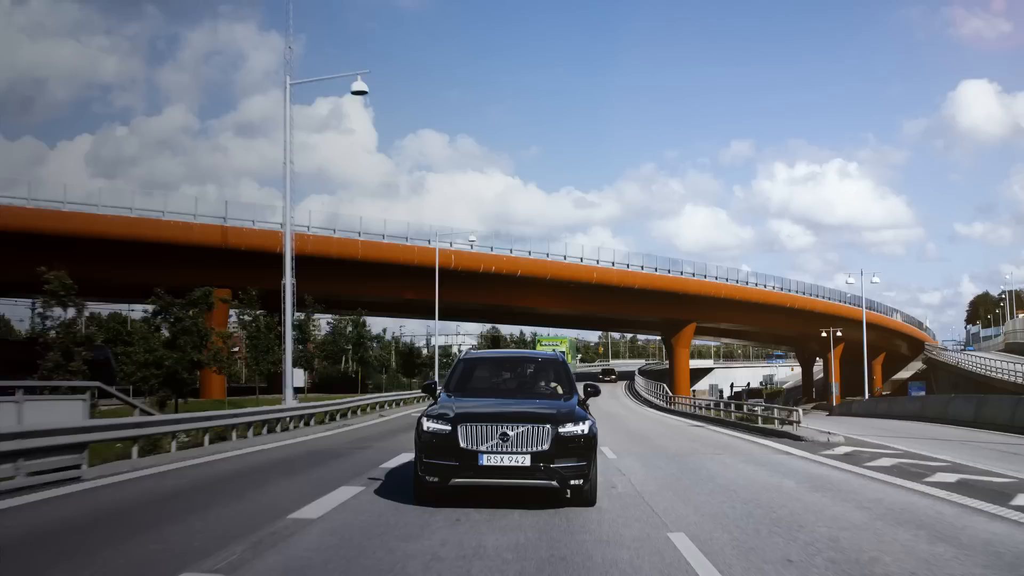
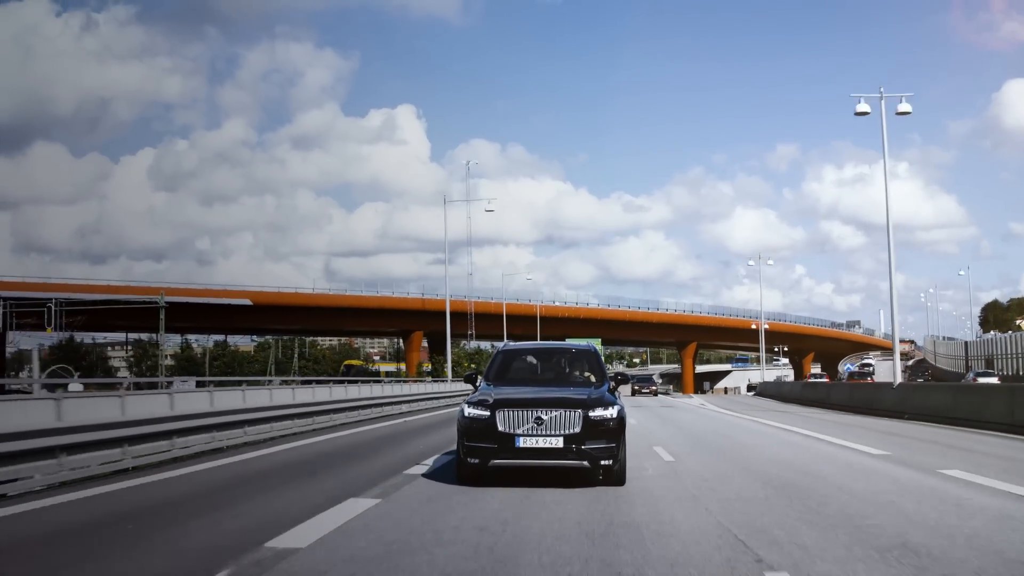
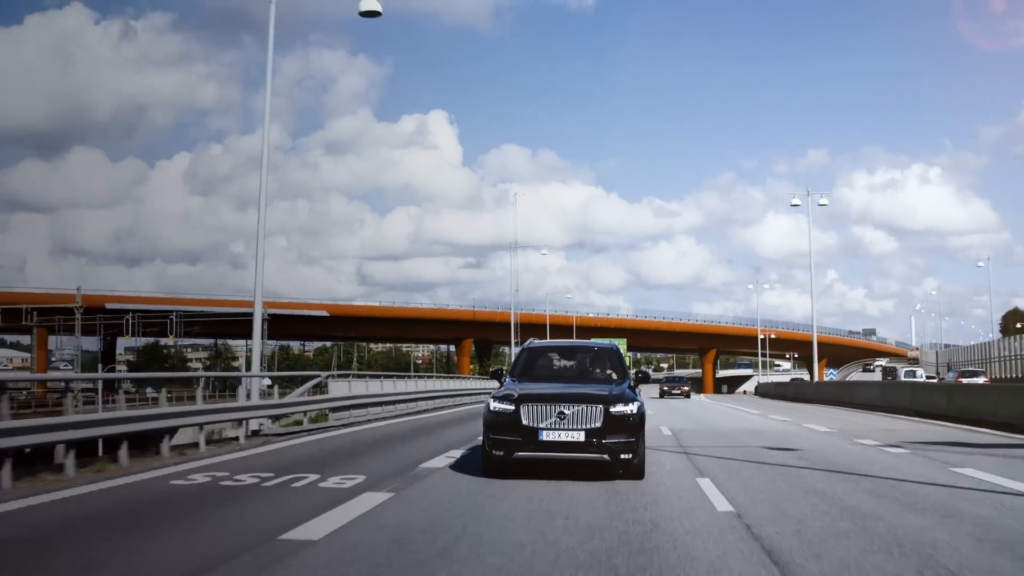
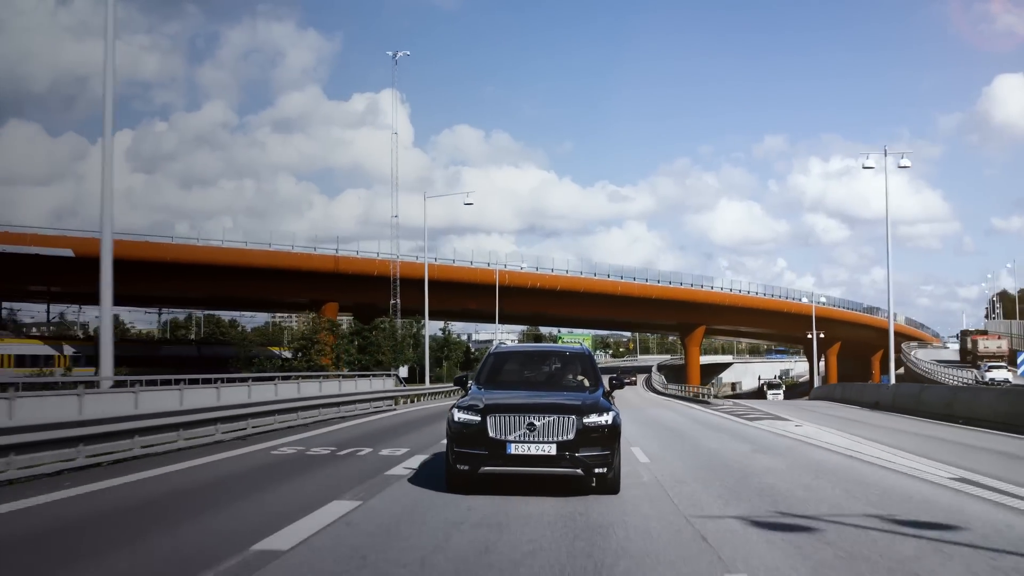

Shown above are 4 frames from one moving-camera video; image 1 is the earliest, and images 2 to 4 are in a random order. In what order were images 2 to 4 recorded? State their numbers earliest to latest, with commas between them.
4, 2, 3
